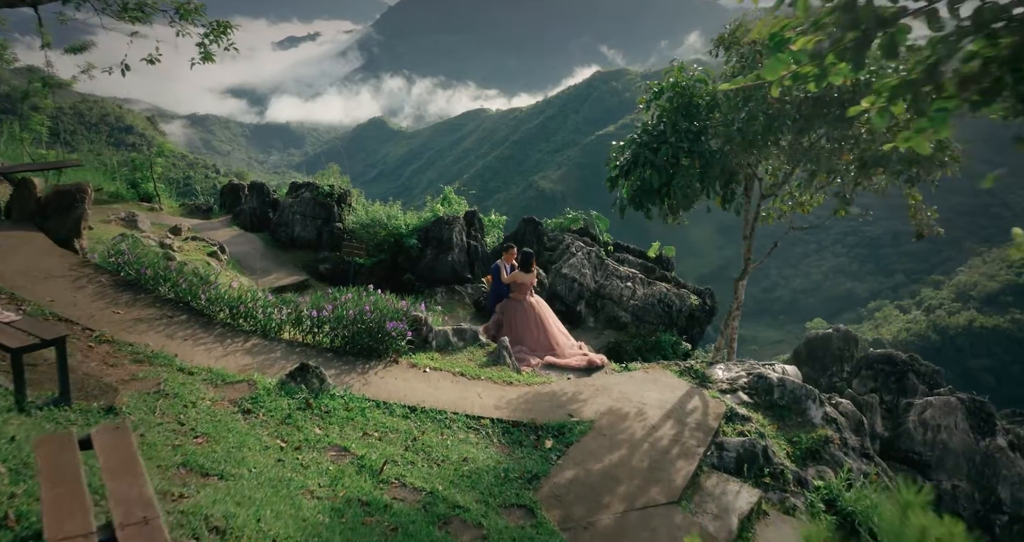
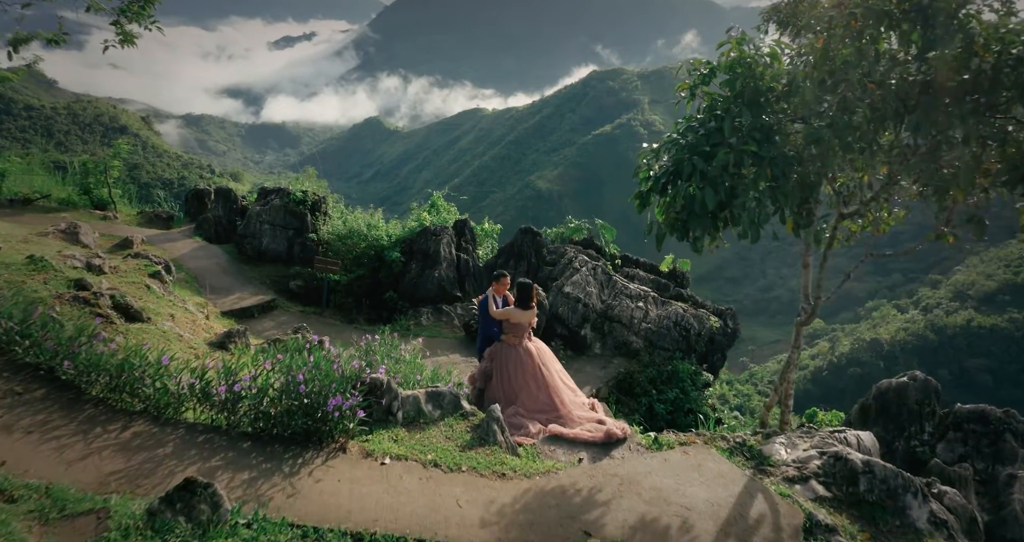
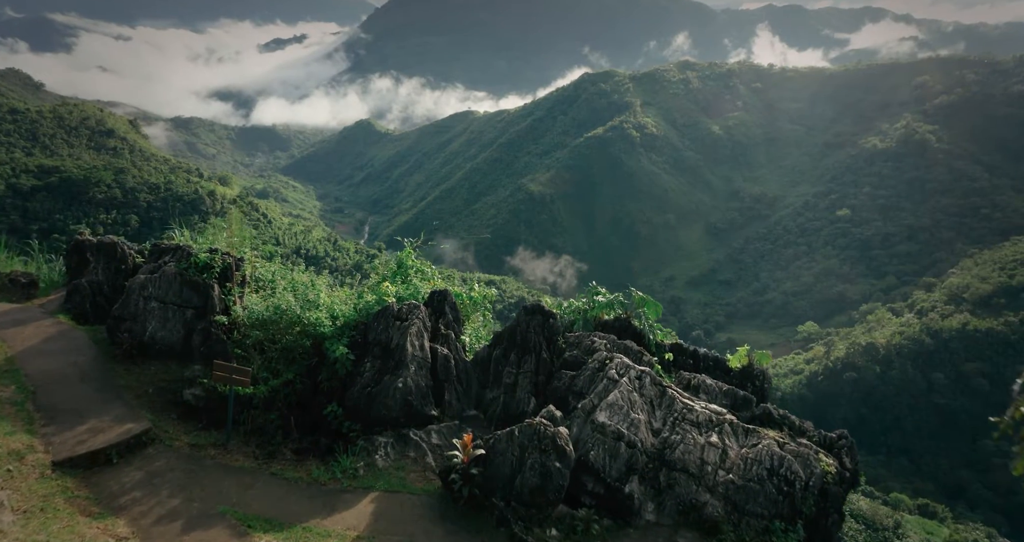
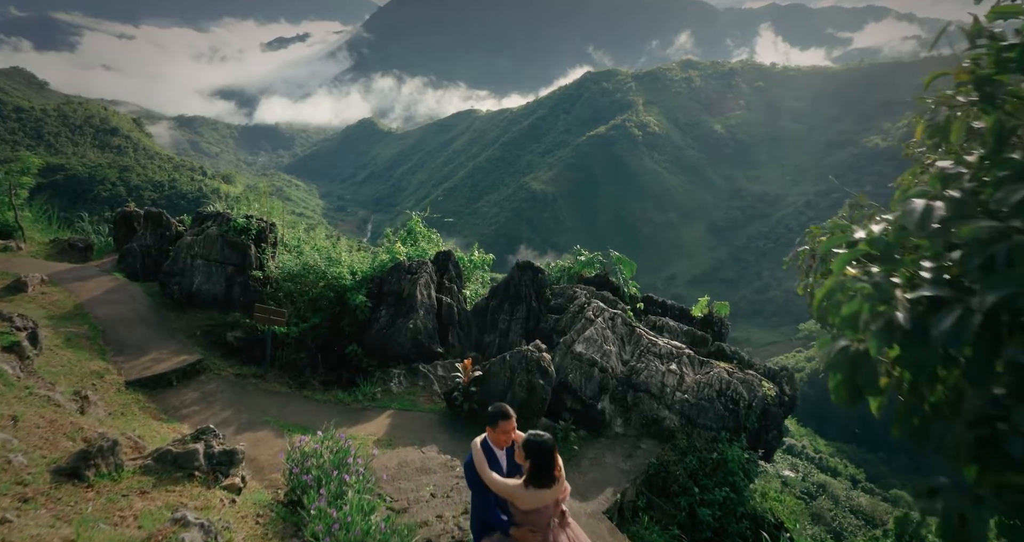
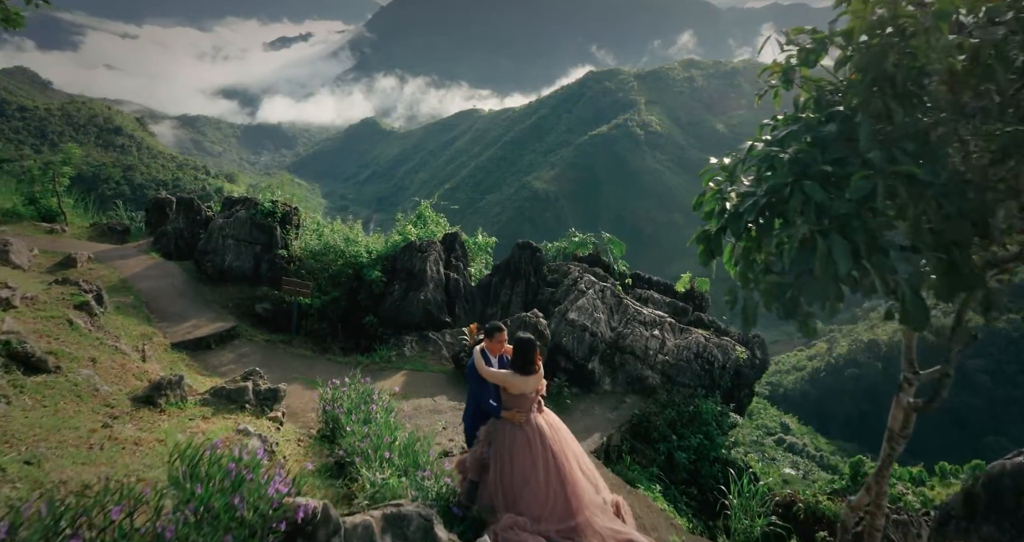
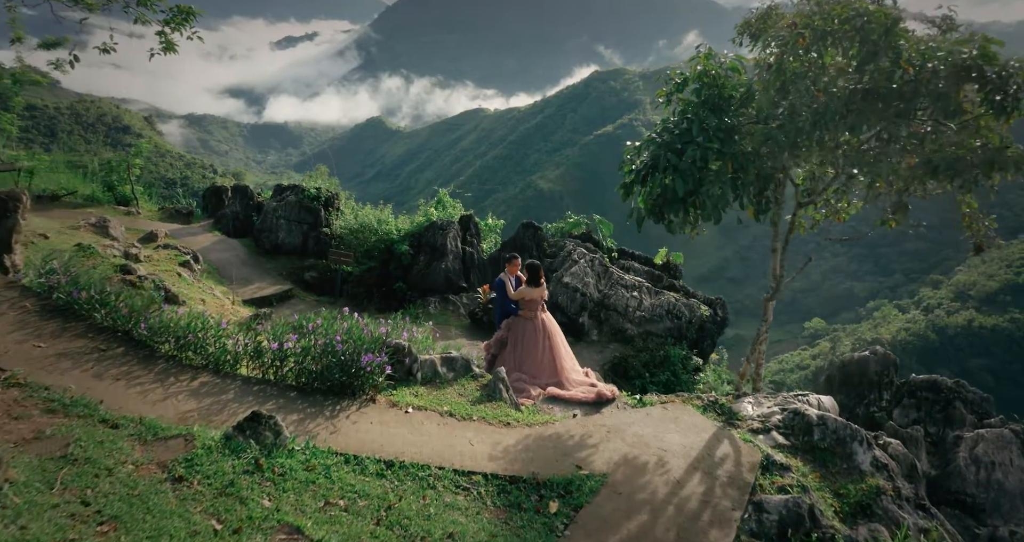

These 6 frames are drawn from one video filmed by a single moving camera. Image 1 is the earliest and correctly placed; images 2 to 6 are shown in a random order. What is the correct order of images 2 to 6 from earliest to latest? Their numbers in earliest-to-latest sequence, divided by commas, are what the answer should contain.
6, 2, 5, 4, 3
